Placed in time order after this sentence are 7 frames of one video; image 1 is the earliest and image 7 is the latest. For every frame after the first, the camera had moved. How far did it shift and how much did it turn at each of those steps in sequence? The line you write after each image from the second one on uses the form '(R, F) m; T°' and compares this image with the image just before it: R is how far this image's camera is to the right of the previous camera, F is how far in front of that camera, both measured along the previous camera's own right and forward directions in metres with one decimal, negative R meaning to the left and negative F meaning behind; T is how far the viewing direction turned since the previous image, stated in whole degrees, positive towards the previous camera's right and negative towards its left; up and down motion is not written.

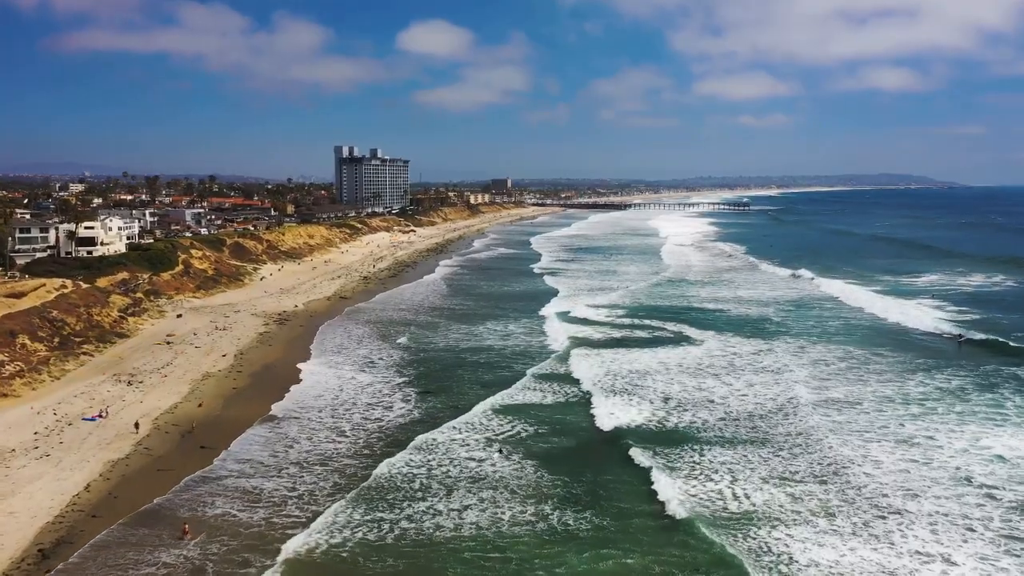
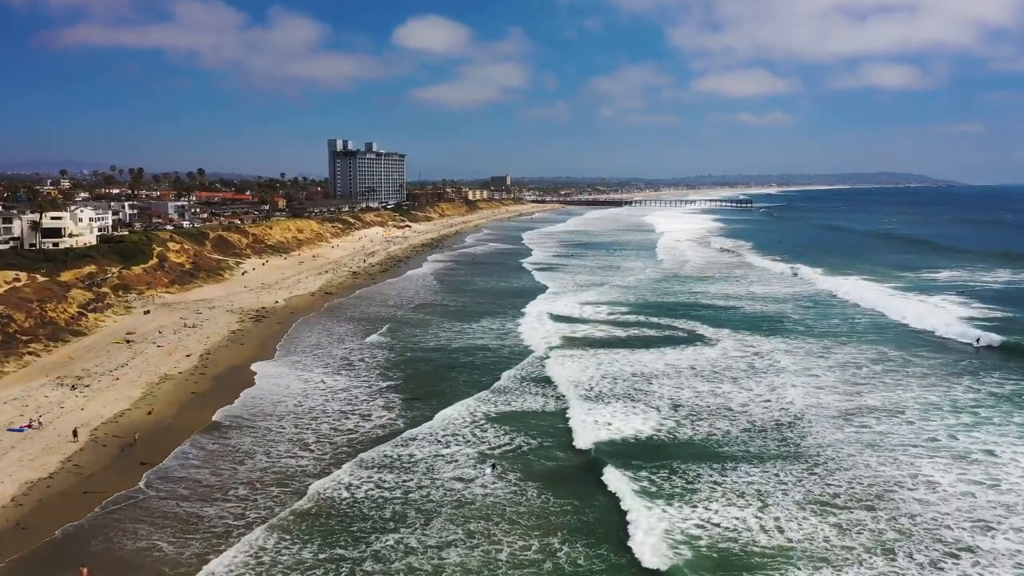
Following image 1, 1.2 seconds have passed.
(+0.1, +2.2) m; 0°
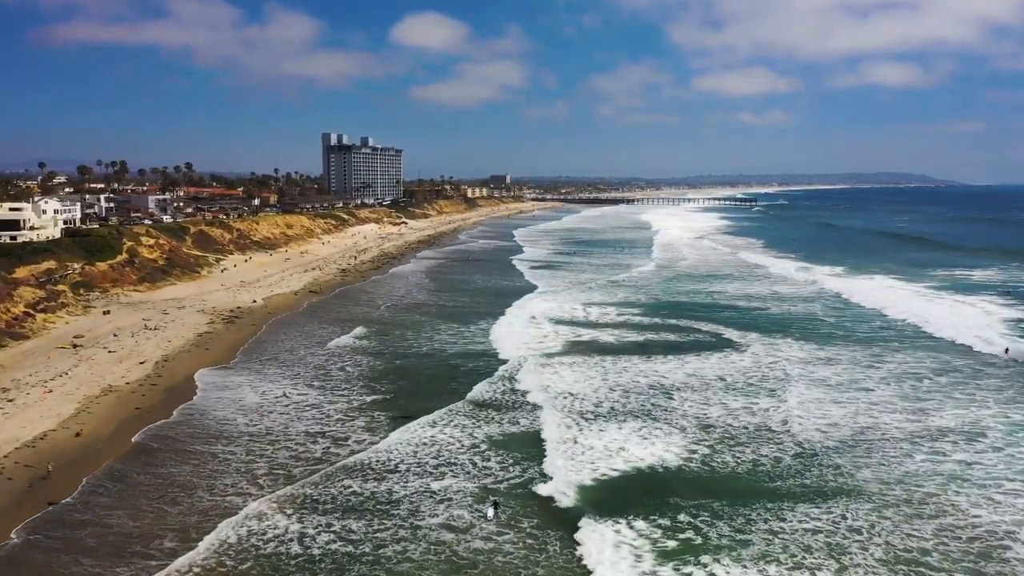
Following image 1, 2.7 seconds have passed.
(0.0, +2.7) m; 0°
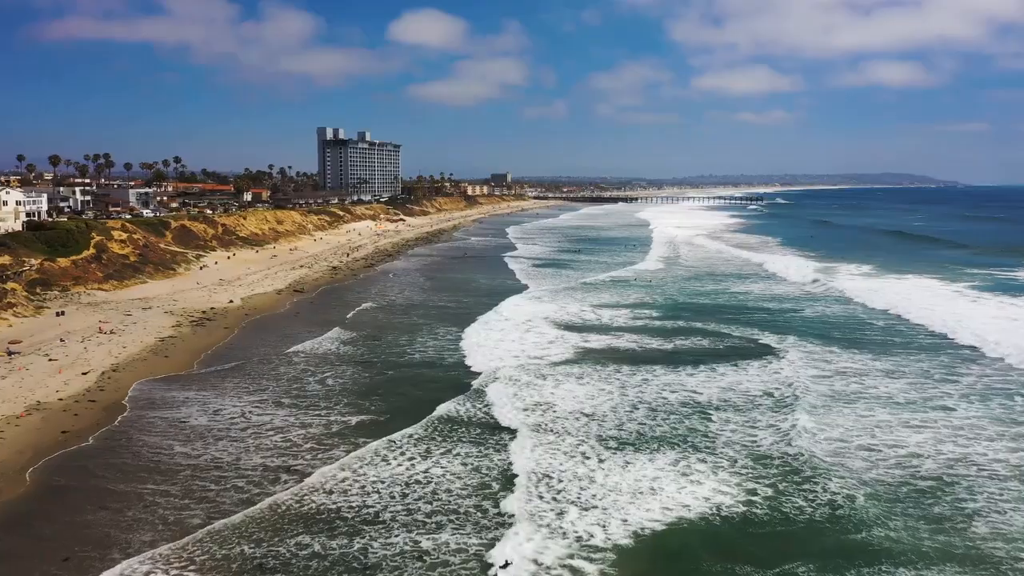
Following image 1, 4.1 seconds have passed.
(-0.2, +2.7) m; 0°
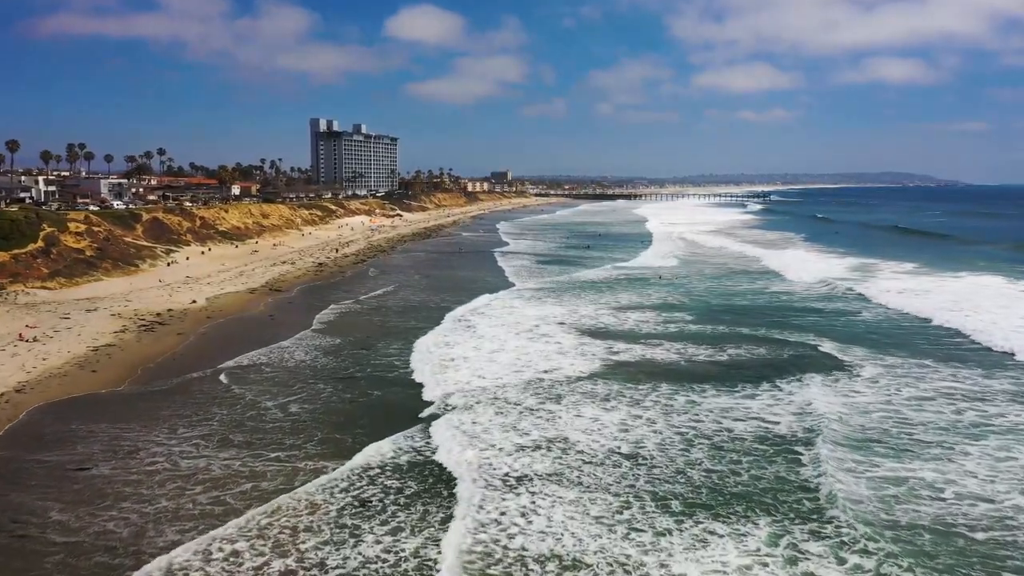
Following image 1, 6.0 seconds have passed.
(-0.3, +3.5) m; 0°
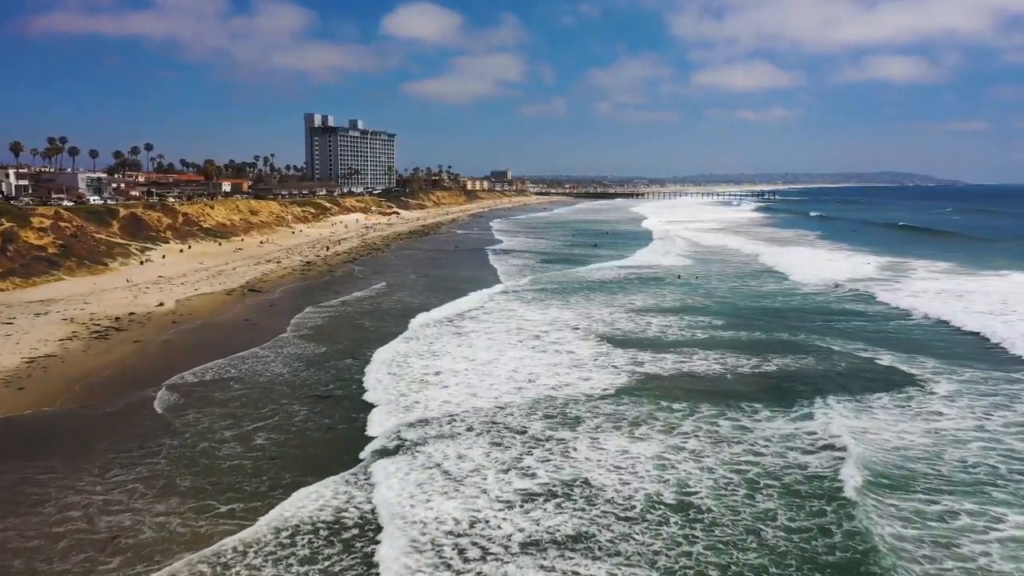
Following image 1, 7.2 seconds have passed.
(-0.2, +2.4) m; 0°
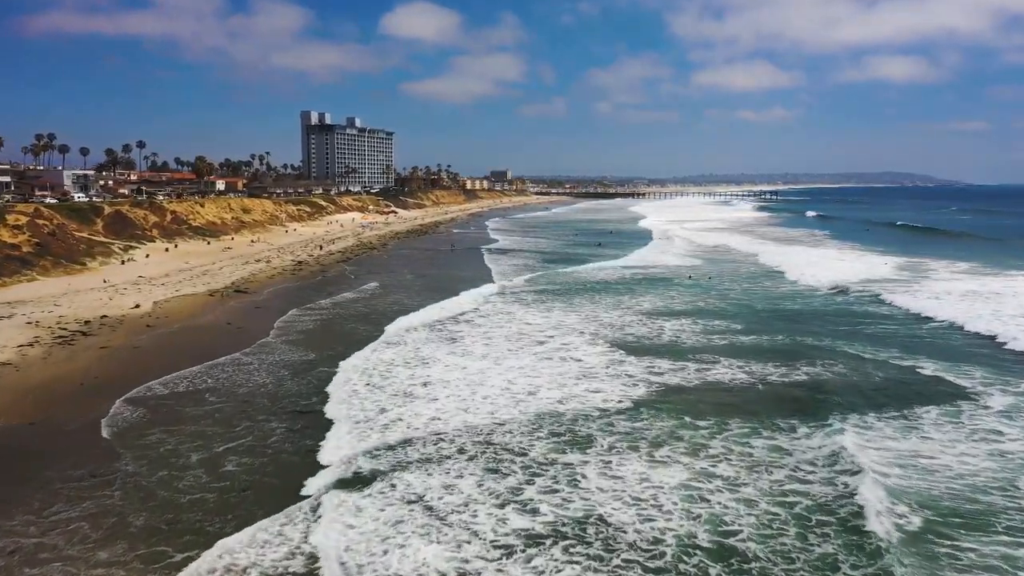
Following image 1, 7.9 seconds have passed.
(-0.1, +1.4) m; 0°
